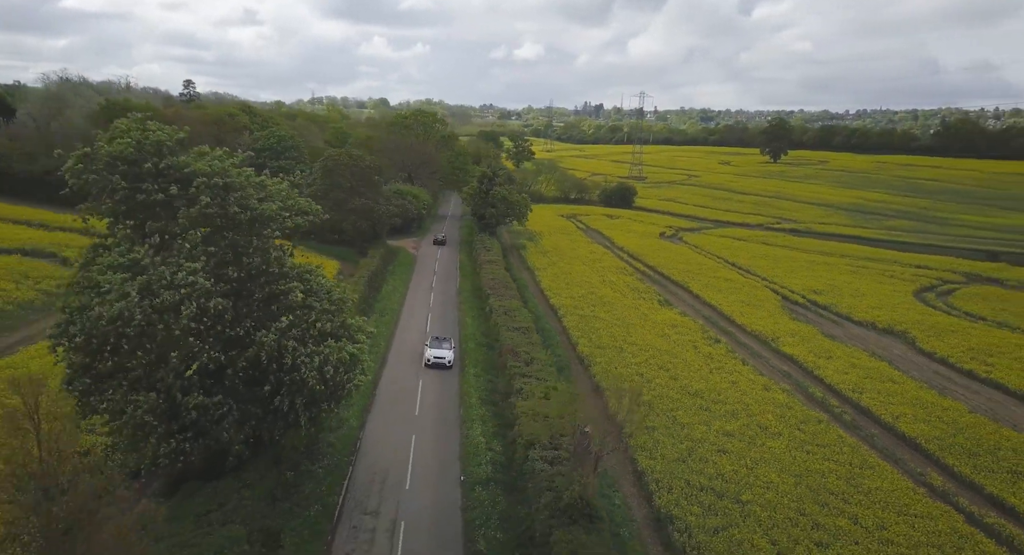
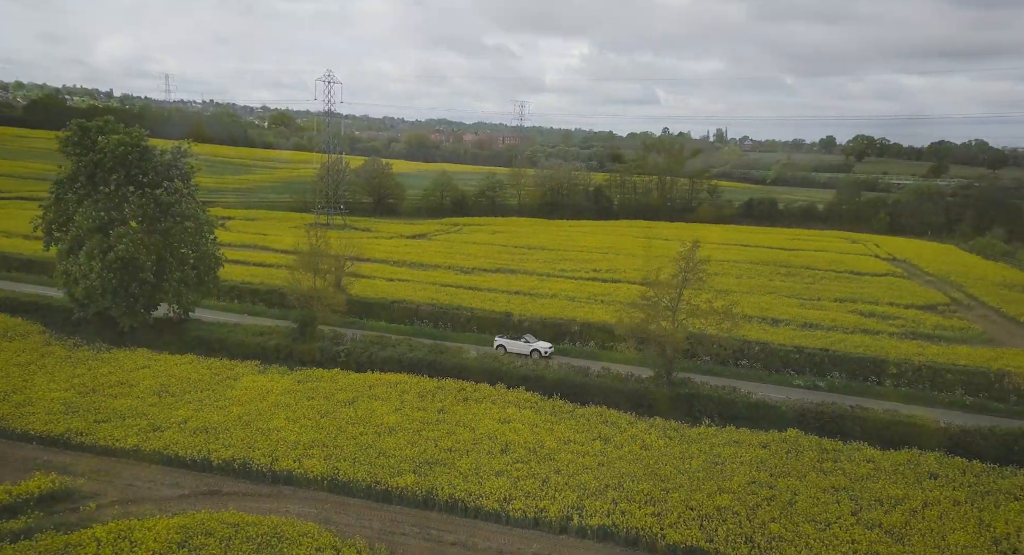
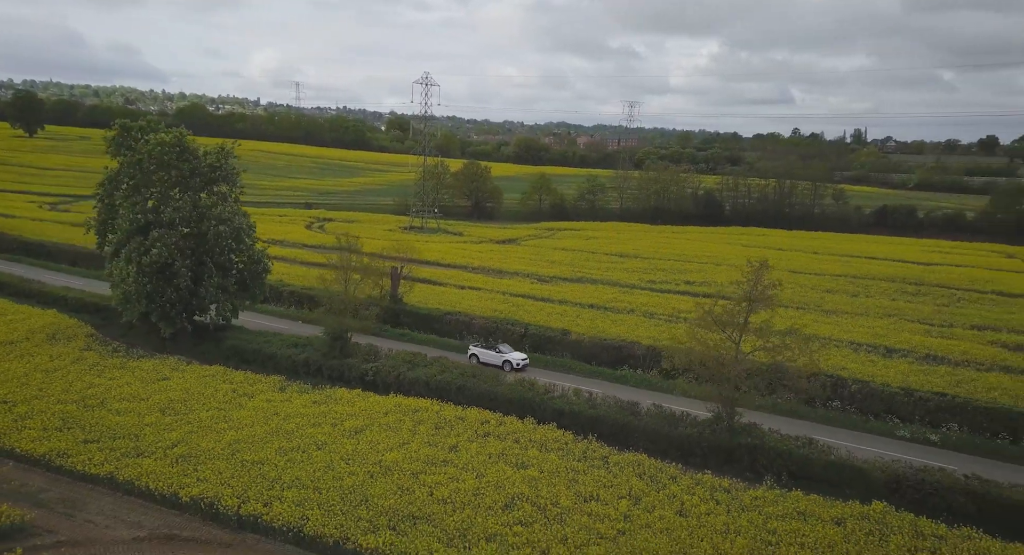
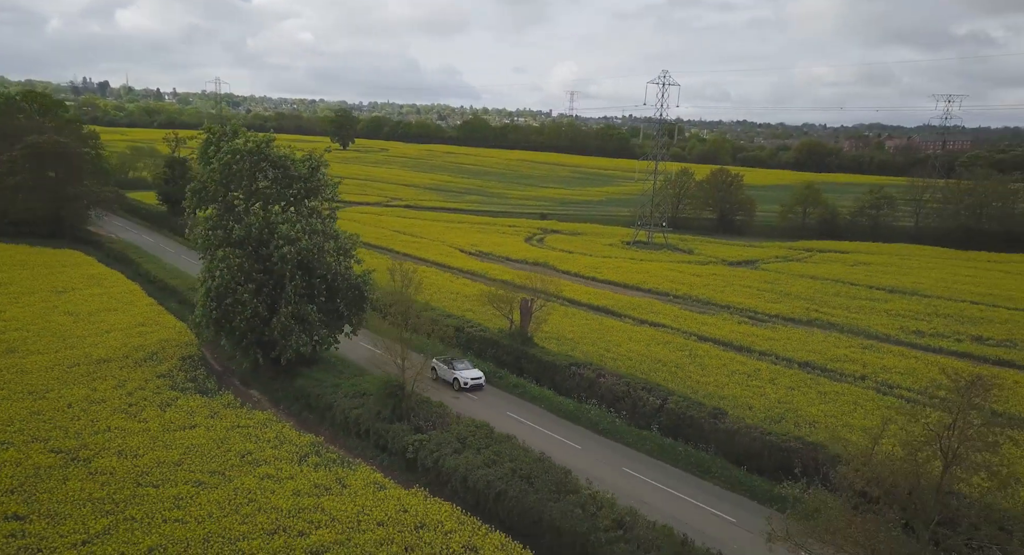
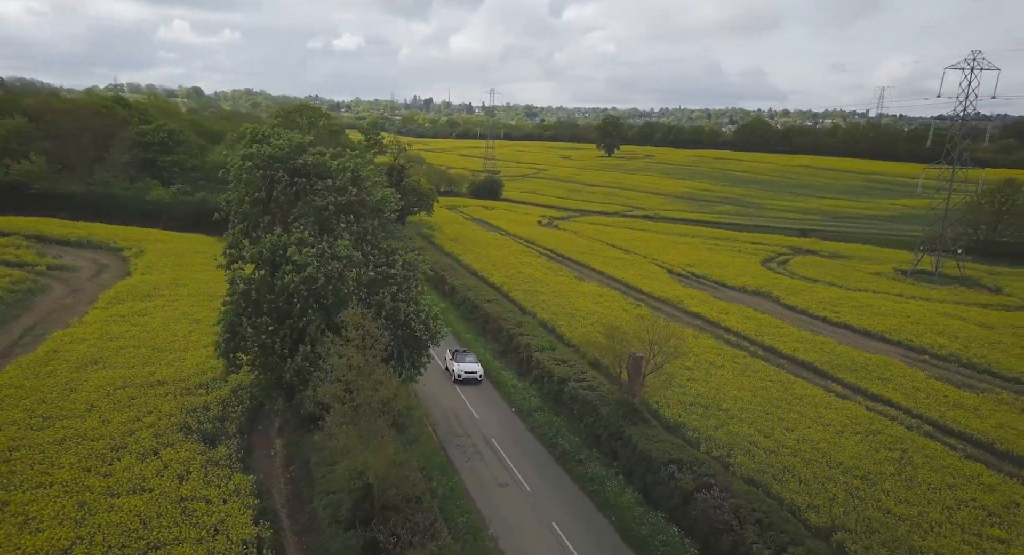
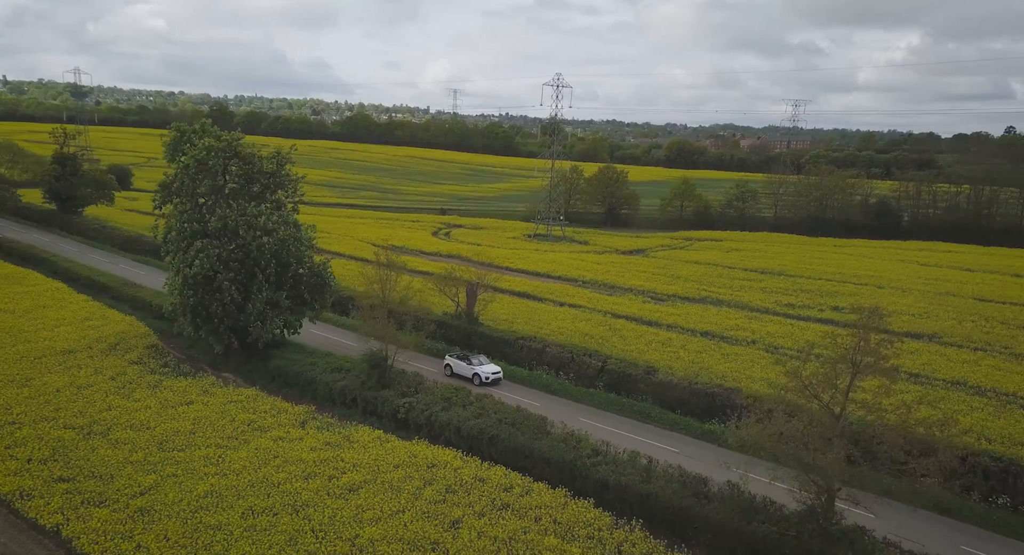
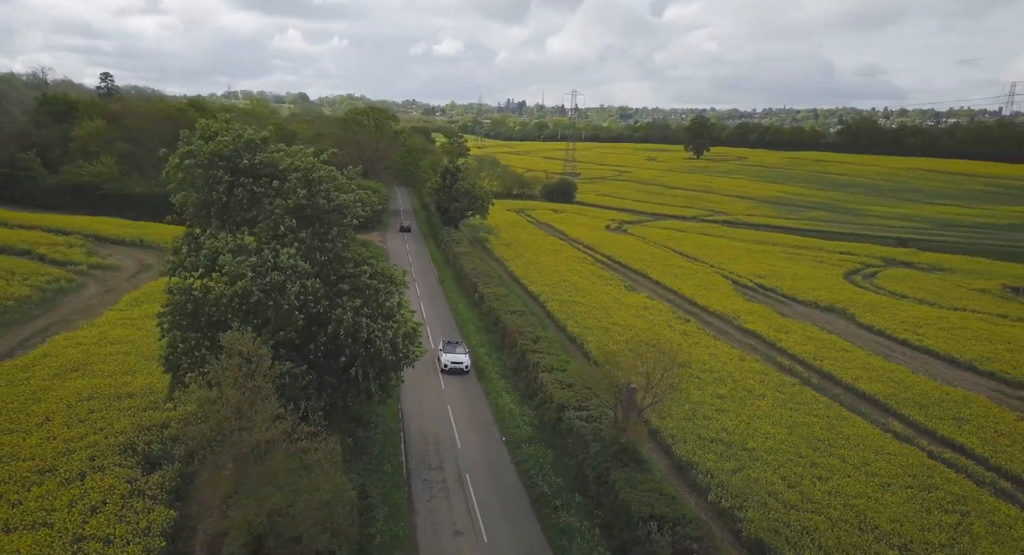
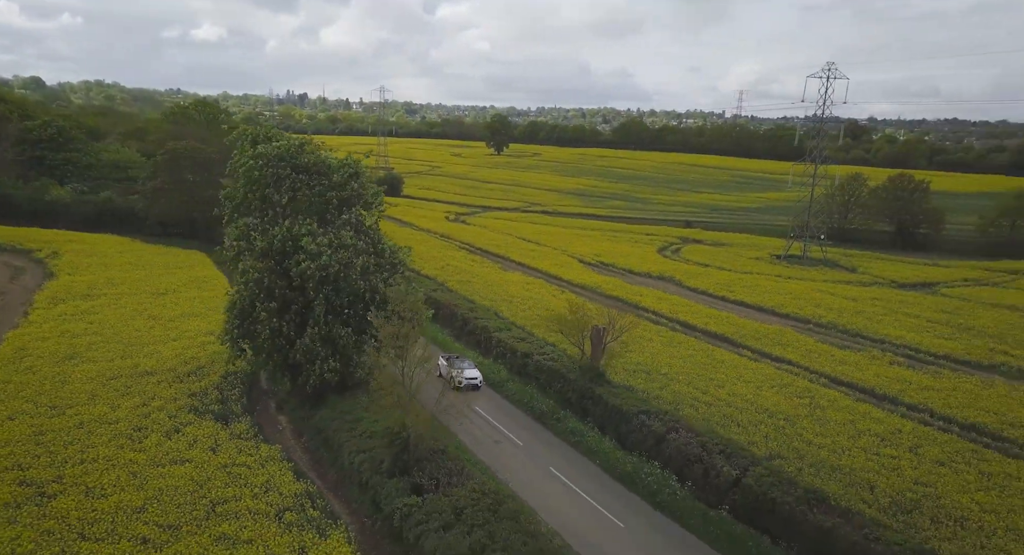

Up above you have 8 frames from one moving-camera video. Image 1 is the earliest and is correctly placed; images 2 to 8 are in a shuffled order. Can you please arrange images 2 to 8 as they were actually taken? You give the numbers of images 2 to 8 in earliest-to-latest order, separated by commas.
7, 5, 8, 4, 6, 3, 2
